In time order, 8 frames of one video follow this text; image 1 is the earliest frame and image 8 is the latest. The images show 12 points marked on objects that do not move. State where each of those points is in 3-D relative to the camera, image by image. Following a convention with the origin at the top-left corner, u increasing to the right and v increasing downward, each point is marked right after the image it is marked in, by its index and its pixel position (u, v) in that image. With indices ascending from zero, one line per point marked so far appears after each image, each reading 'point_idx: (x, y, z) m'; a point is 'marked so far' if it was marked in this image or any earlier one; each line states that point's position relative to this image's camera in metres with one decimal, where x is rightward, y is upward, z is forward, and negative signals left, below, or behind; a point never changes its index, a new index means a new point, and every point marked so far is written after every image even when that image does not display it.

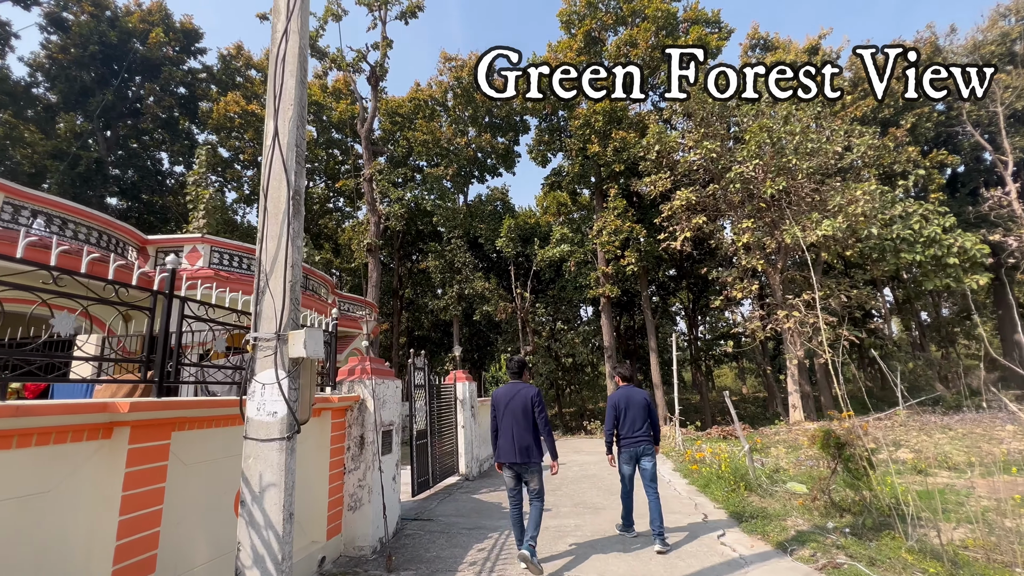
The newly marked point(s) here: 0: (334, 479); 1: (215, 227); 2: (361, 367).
0: (-1.6, -1.7, +4.0) m
1: (-12.6, +2.6, +19.4) m
2: (-1.5, -0.8, +4.4) m
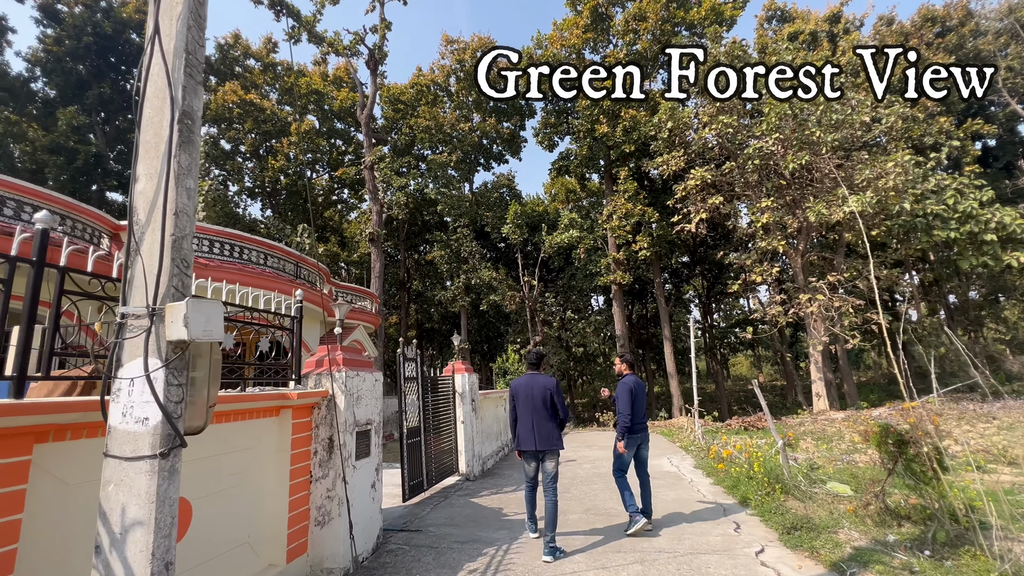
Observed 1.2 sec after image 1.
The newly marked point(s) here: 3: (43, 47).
0: (-1.6, -1.5, +3.4) m
1: (-12.4, +2.9, +18.9) m
2: (-1.5, -0.6, +3.8) m
3: (-20.3, +10.4, +19.6) m
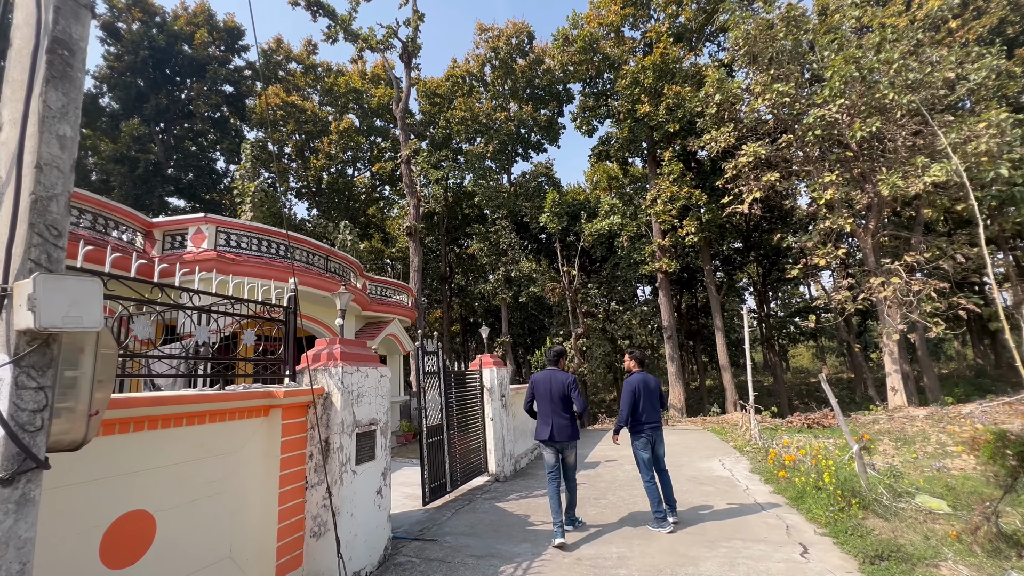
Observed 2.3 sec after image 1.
0: (-1.5, -1.4, +3.1) m
1: (-10.8, +3.0, +19.5) m
2: (-1.4, -0.5, +3.4) m
3: (-18.8, +10.4, +20.9) m
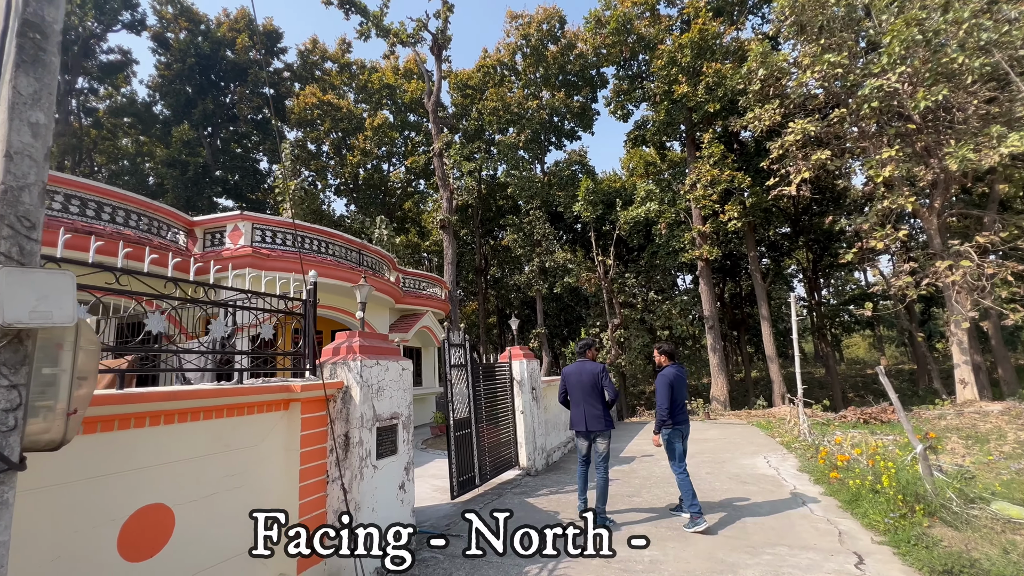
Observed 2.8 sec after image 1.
0: (-1.4, -1.4, +3.1) m
1: (-9.3, +3.2, +20.1) m
2: (-1.2, -0.4, +3.4) m
3: (-17.3, +10.5, +22.0) m
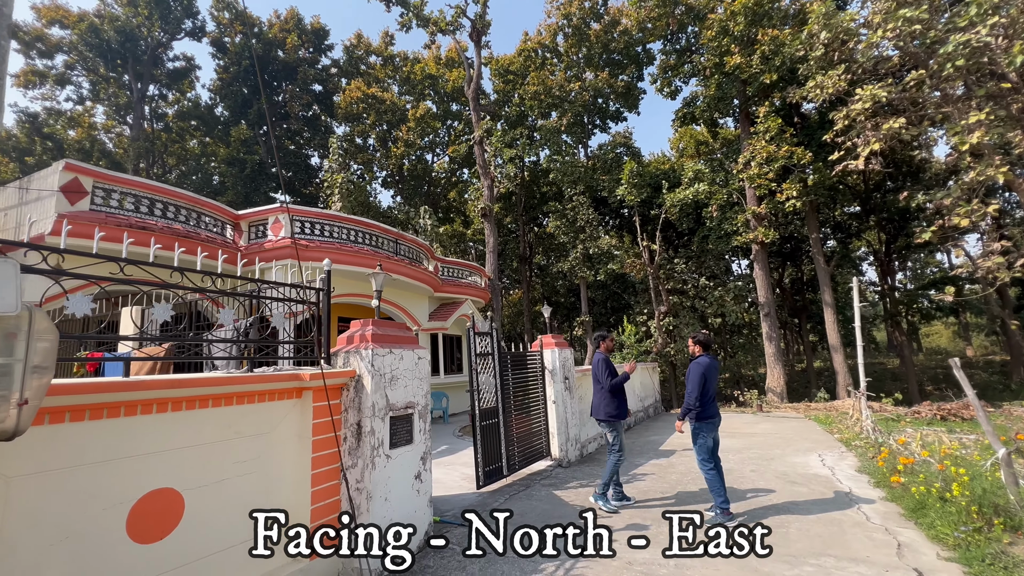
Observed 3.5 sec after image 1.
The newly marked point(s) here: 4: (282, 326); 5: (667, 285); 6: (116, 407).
0: (-1.3, -1.3, +3.1) m
1: (-7.4, +3.7, +20.8) m
2: (-1.1, -0.3, +3.3) m
3: (-15.3, +11.0, +23.3) m
4: (-1.7, -0.3, +3.3) m
5: (+6.4, +0.1, +18.7) m
6: (-2.0, -0.6, +2.2) m
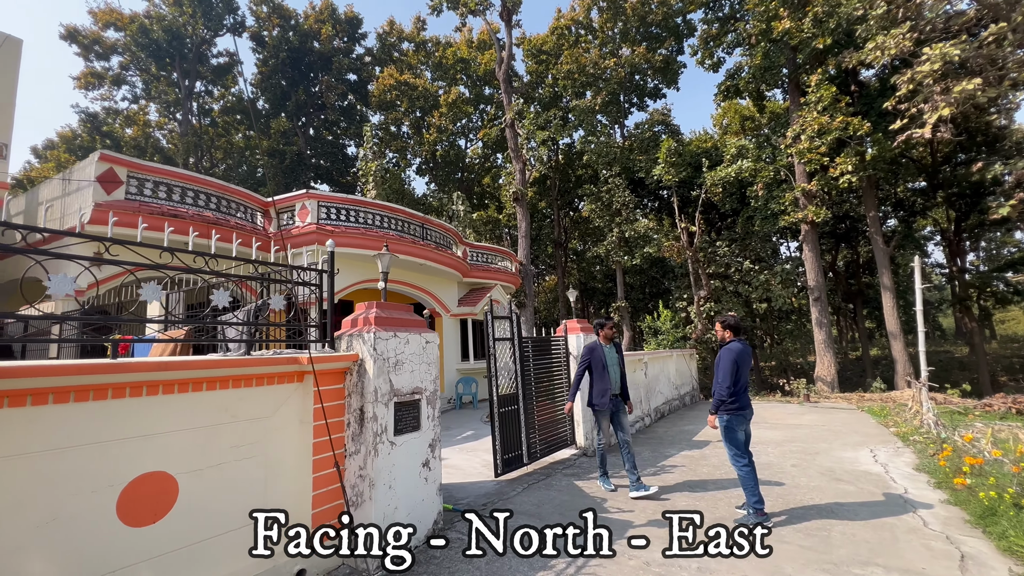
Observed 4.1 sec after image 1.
0: (-1.3, -1.2, +3.0) m
1: (-5.9, +4.3, +21.0) m
2: (-1.1, -0.2, +3.2) m
3: (-13.6, +11.6, +23.9) m
4: (-1.6, -0.1, +3.2) m
5: (+7.8, +0.8, +17.9) m
6: (-2.0, -0.5, +2.2) m
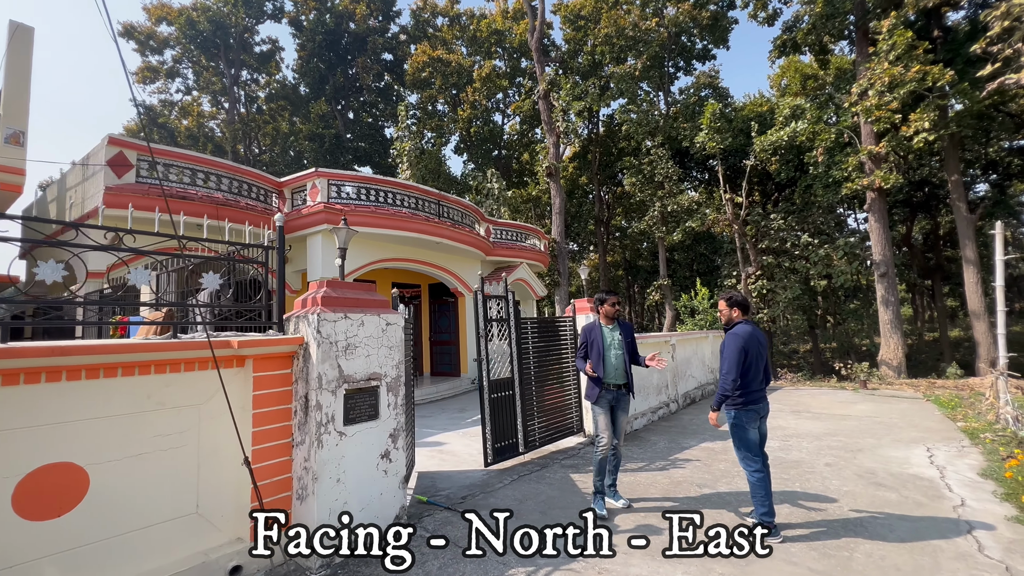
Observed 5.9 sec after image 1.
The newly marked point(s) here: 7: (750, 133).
0: (-1.5, -1.0, +2.8) m
1: (-4.3, +5.2, +20.9) m
2: (-1.3, -0.1, +3.0) m
3: (-11.7, +12.6, +24.3) m
4: (-1.9, 0.0, +3.0) m
5: (+9.0, +1.7, +16.6) m
6: (-2.3, -0.4, +2.0) m
7: (+9.3, +6.2, +17.7) m
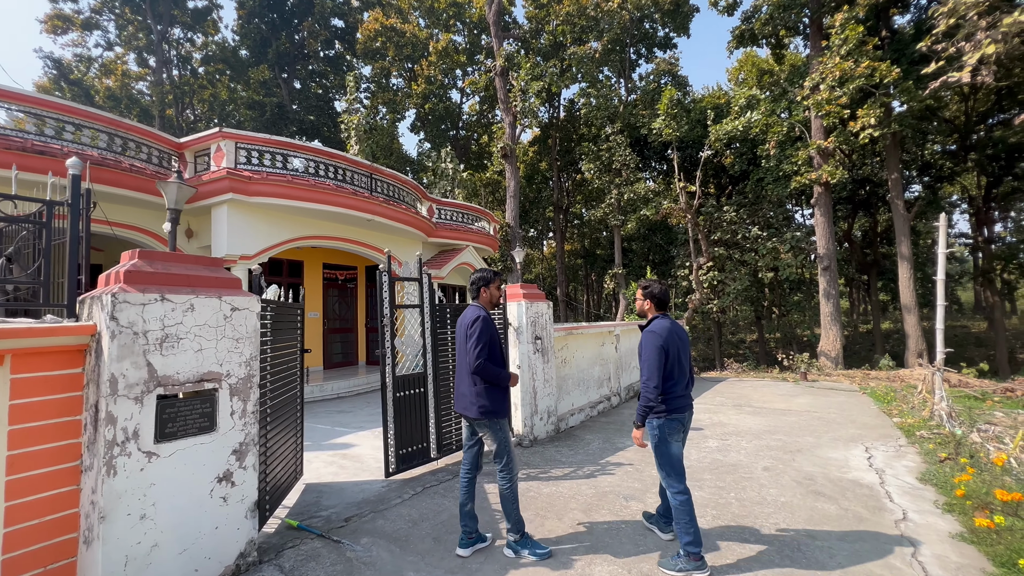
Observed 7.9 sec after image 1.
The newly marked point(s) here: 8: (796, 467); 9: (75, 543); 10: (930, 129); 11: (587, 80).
0: (-2.2, -0.9, +2.1) m
1: (-6.3, +6.0, +19.7) m
2: (-1.9, +0.1, +2.2) m
3: (-13.8, +13.6, +22.2) m
4: (-2.5, +0.2, +2.2) m
5: (+7.2, +2.0, +16.6) m
6: (-2.9, -0.3, +1.2) m
7: (+7.6, +6.5, +17.6) m
8: (+2.6, -1.6, +4.1) m
9: (-2.1, -1.2, +2.1) m
10: (+12.4, +4.8, +13.3) m
11: (+3.0, +8.7, +18.4) m
